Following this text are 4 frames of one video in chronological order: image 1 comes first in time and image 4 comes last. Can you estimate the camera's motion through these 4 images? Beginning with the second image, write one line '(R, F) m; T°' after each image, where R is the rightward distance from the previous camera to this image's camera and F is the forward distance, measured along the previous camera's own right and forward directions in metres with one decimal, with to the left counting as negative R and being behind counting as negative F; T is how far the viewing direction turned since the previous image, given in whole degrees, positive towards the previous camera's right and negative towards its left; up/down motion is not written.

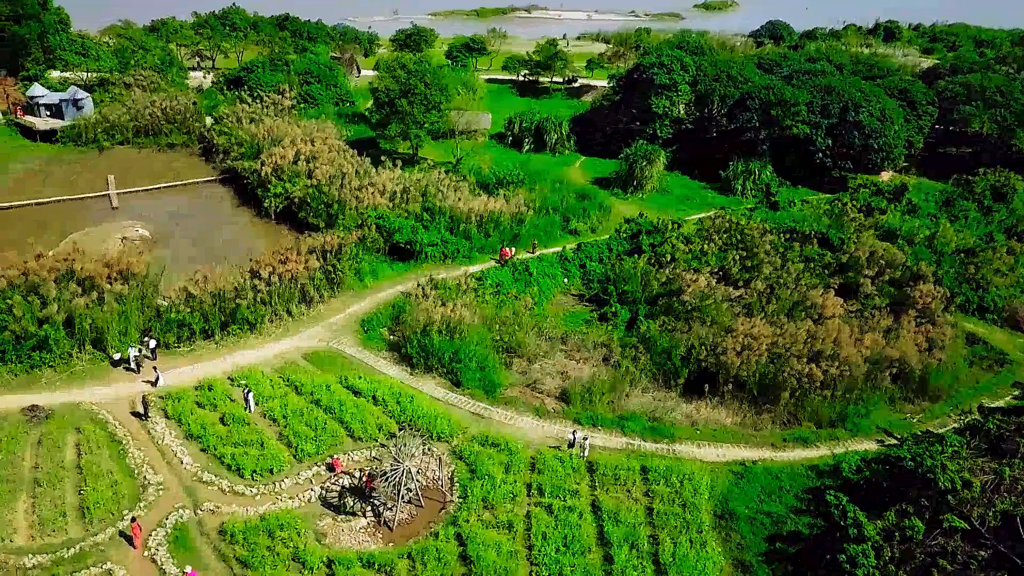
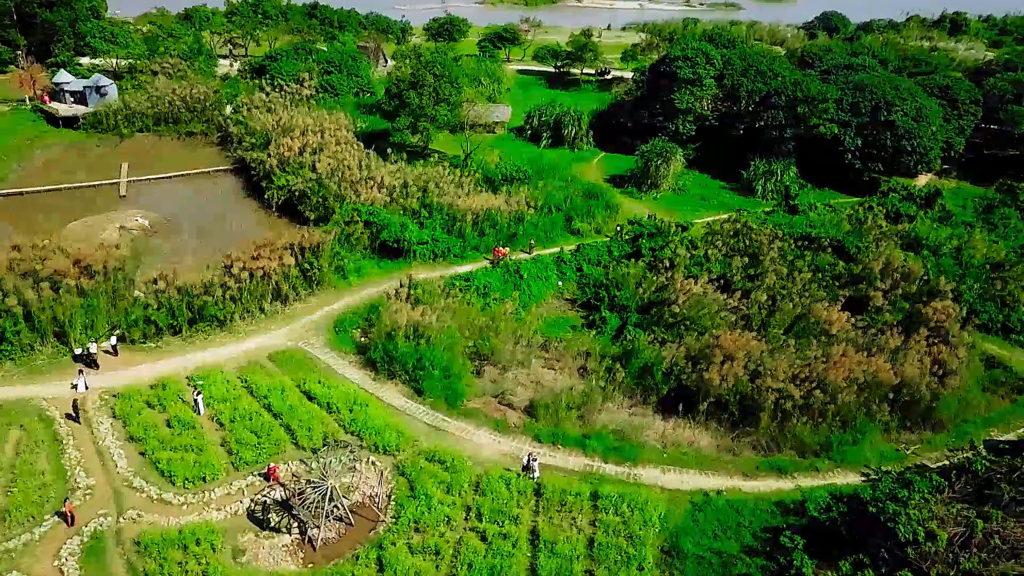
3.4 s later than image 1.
(+2.3, +1.1) m; -4°
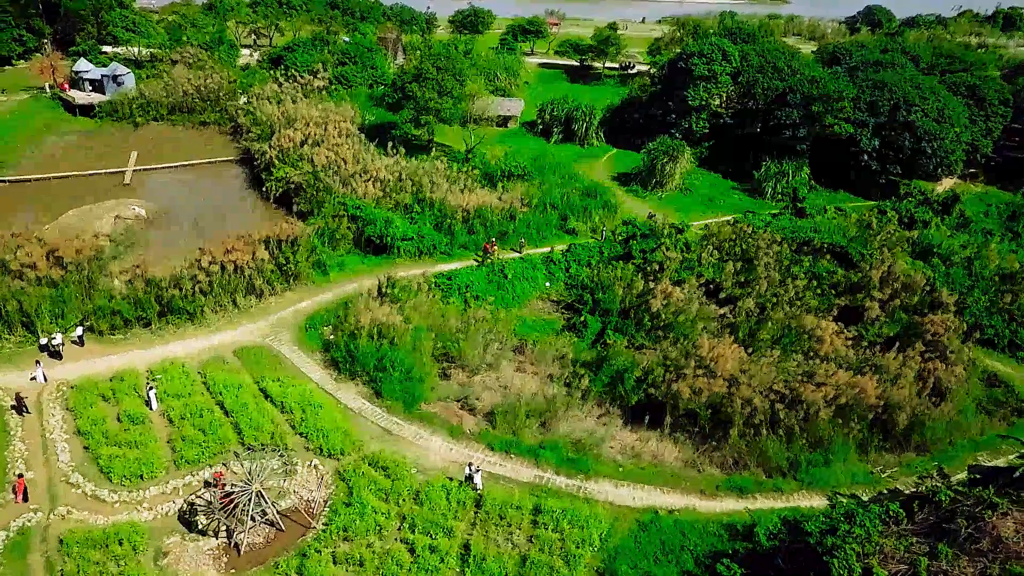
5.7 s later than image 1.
(+2.0, +0.6) m; -3°
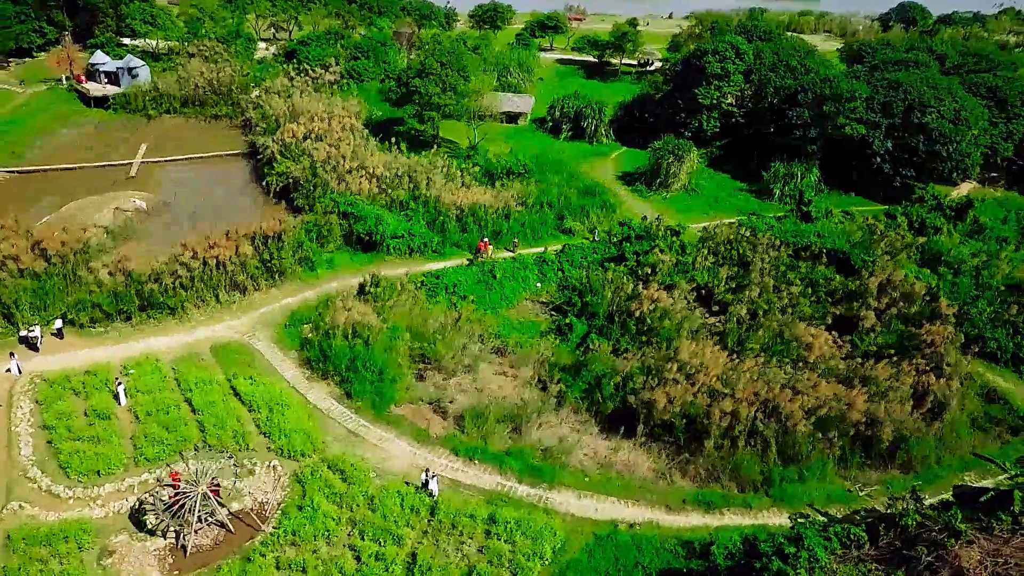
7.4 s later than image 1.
(+1.5, +0.4) m; -2°
